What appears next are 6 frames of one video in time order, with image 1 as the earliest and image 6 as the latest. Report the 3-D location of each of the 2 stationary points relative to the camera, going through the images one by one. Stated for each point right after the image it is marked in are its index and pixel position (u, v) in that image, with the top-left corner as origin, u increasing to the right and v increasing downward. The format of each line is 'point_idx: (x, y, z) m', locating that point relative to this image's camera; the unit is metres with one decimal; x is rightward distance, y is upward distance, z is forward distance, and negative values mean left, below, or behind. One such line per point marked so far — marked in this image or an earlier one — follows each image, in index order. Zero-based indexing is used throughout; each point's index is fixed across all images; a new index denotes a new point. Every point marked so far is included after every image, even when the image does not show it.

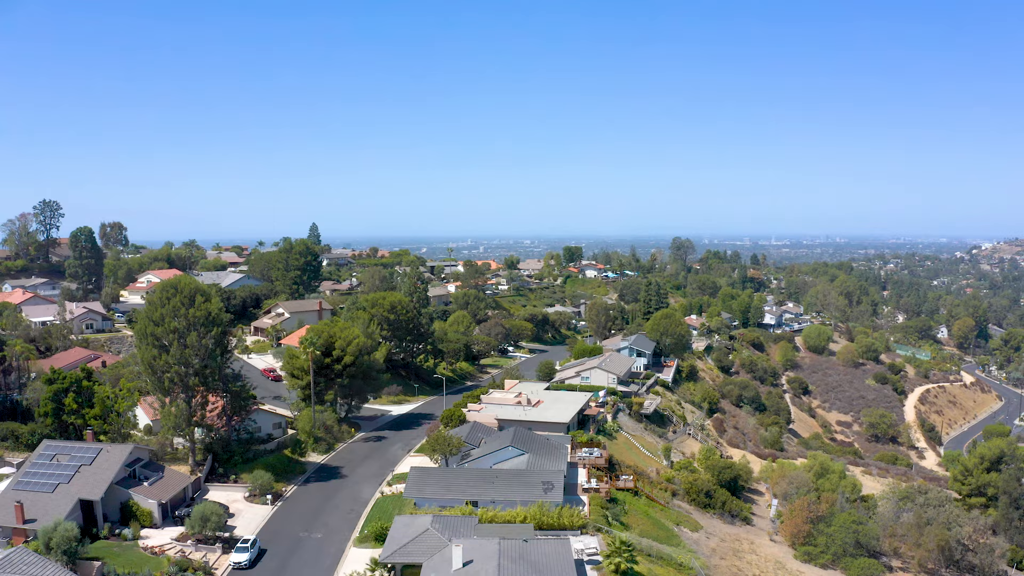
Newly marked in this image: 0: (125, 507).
0: (-12.0, -6.8, +19.5) m
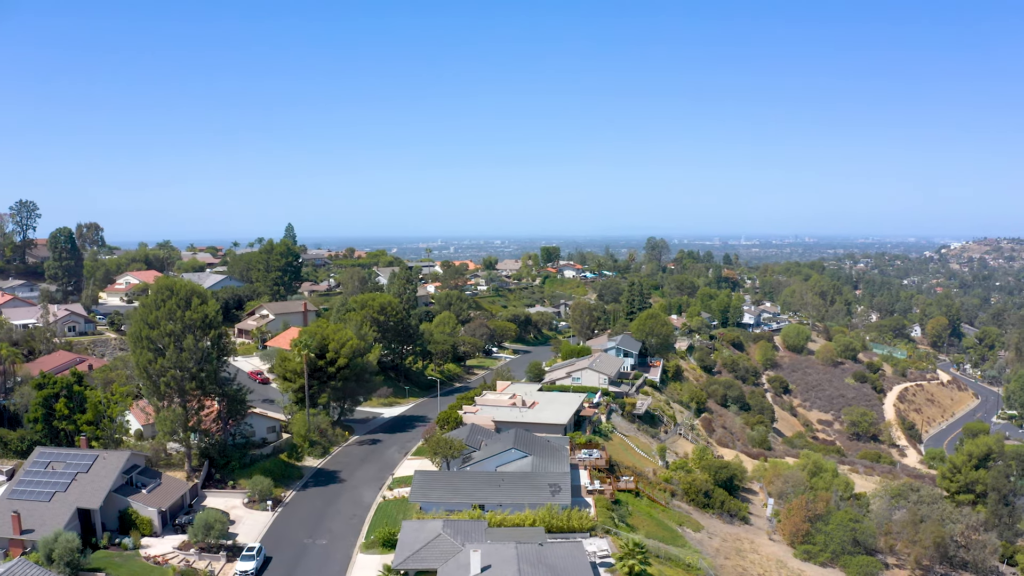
0: (-11.7, -6.9, +19.0) m
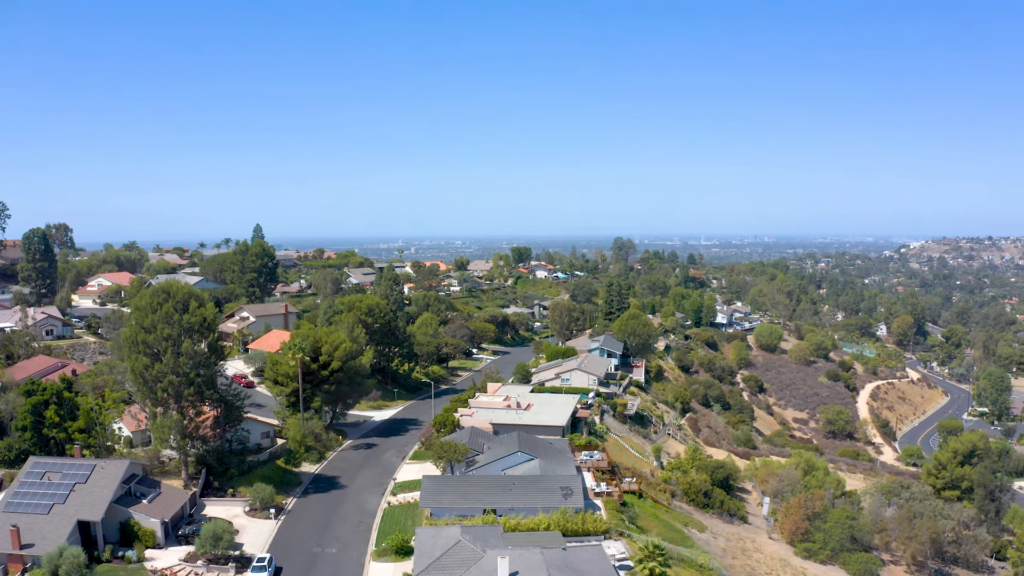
0: (-11.2, -6.9, +18.2) m
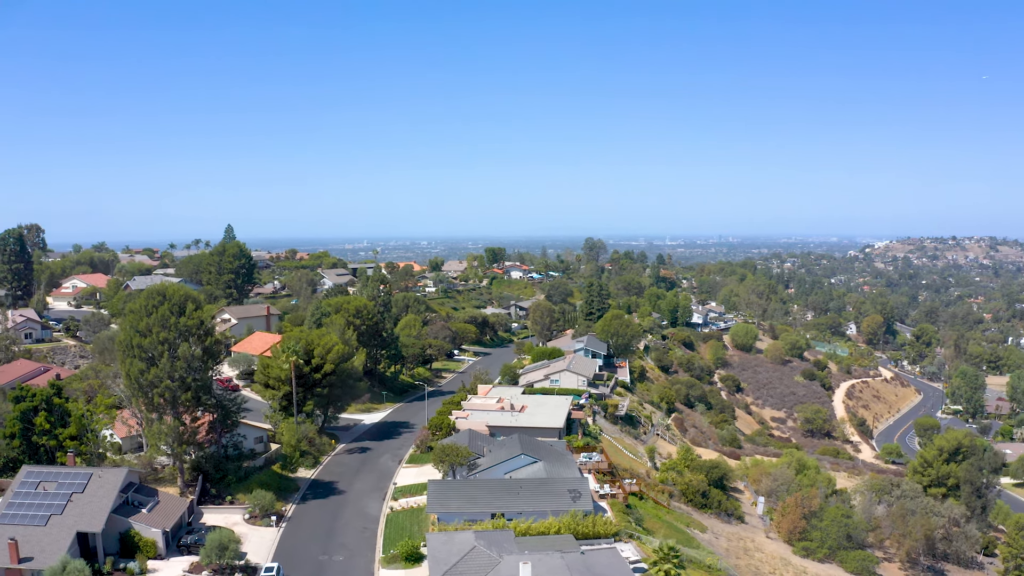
0: (-10.8, -7.0, +17.6) m
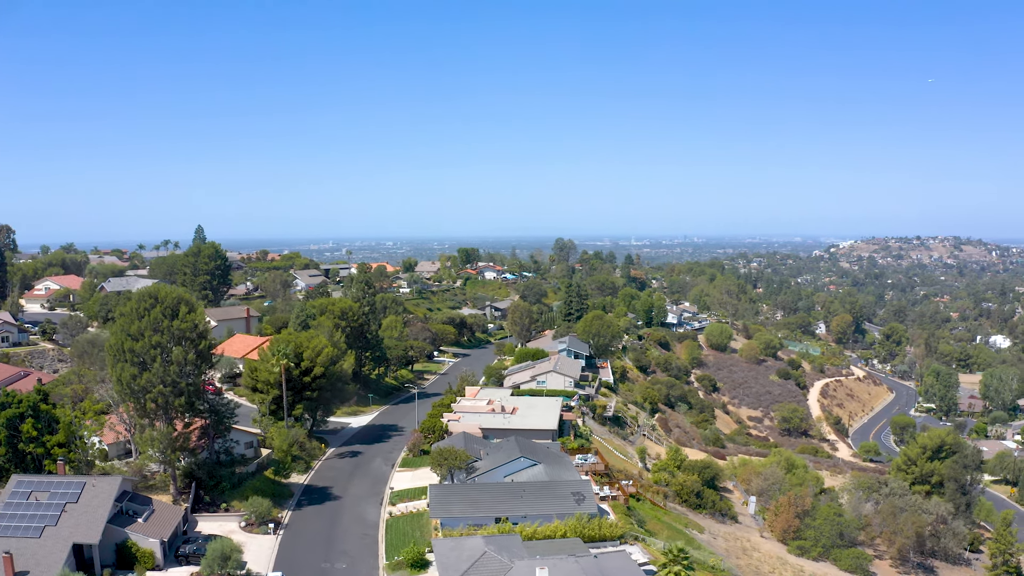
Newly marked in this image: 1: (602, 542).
0: (-10.6, -7.1, +17.0) m
1: (+2.8, -8.0, +19.6) m
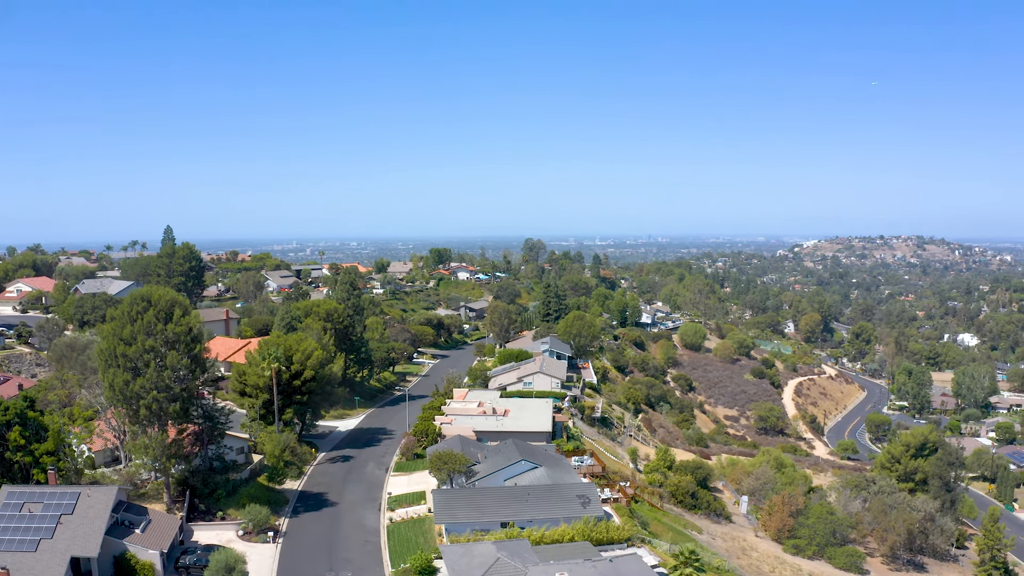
0: (-10.2, -7.1, +16.4) m
1: (+3.0, -8.0, +19.5) m
